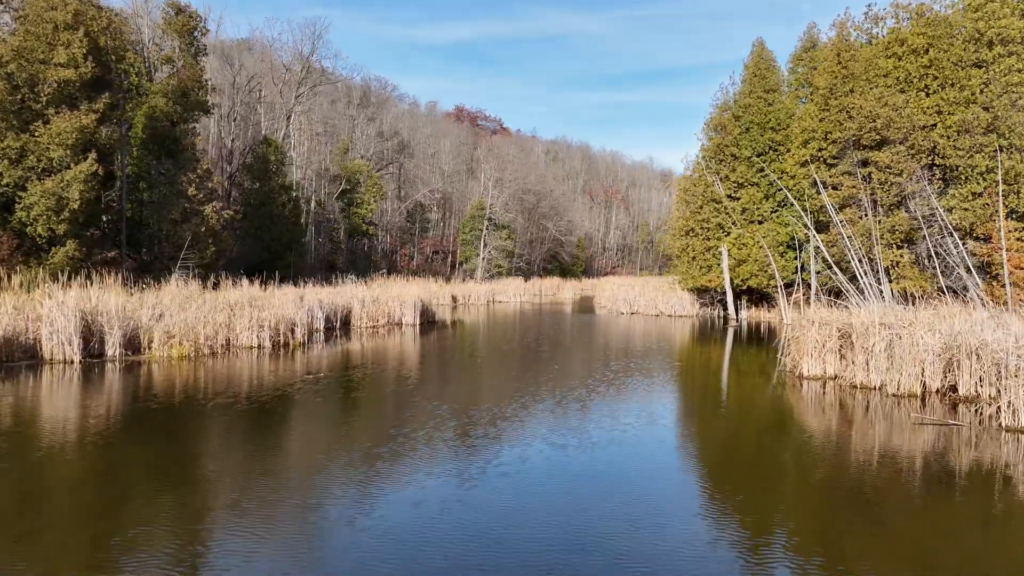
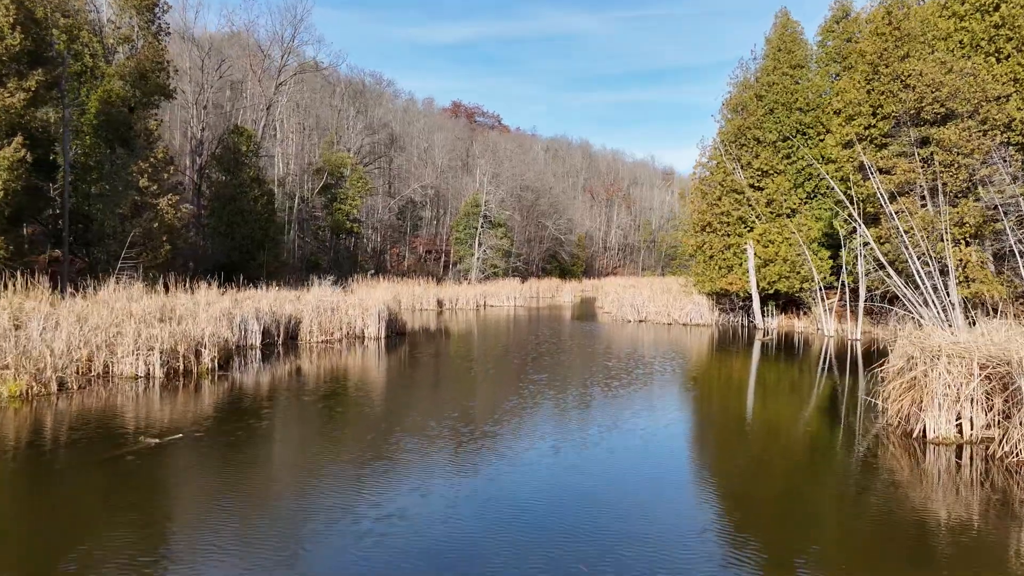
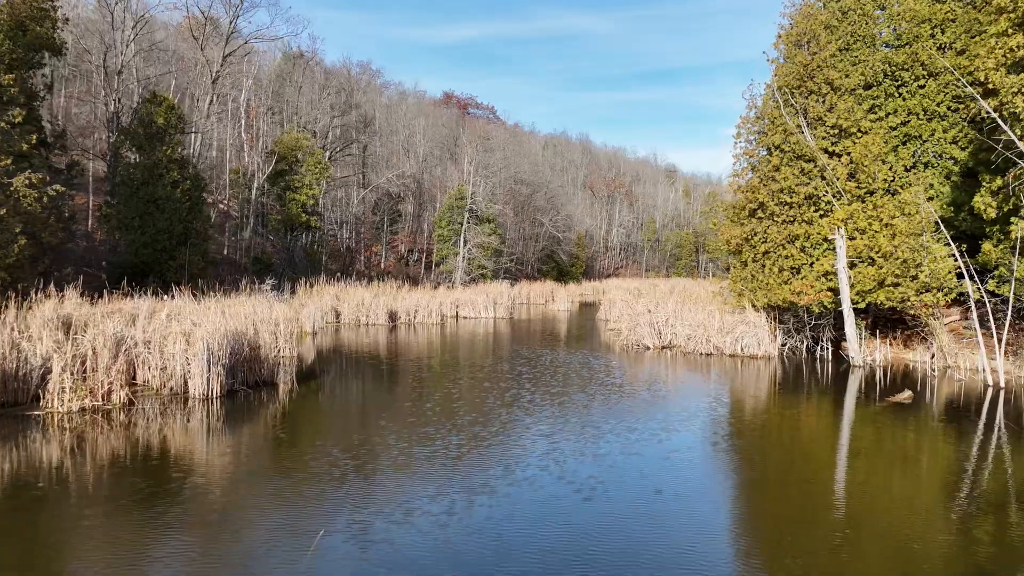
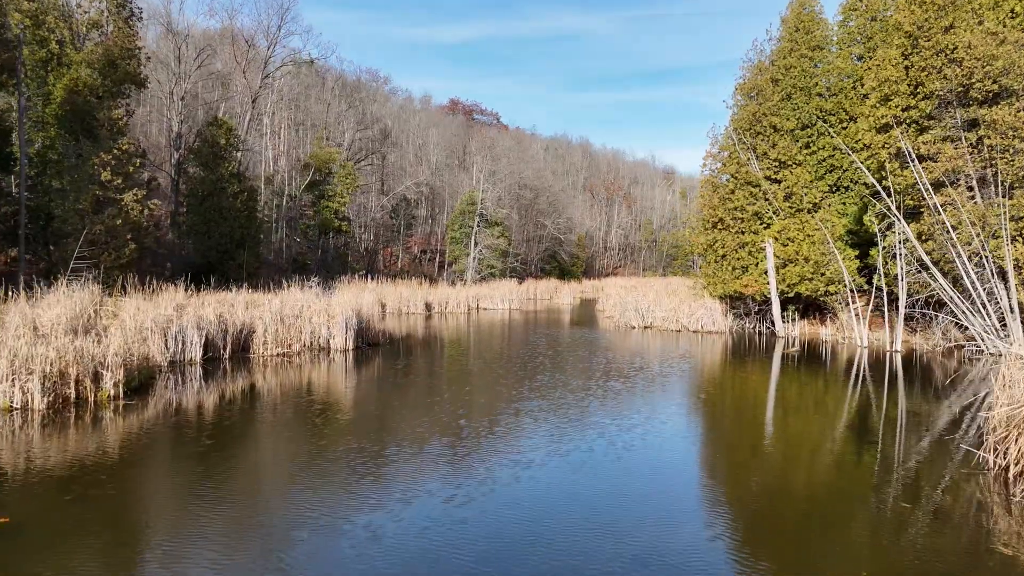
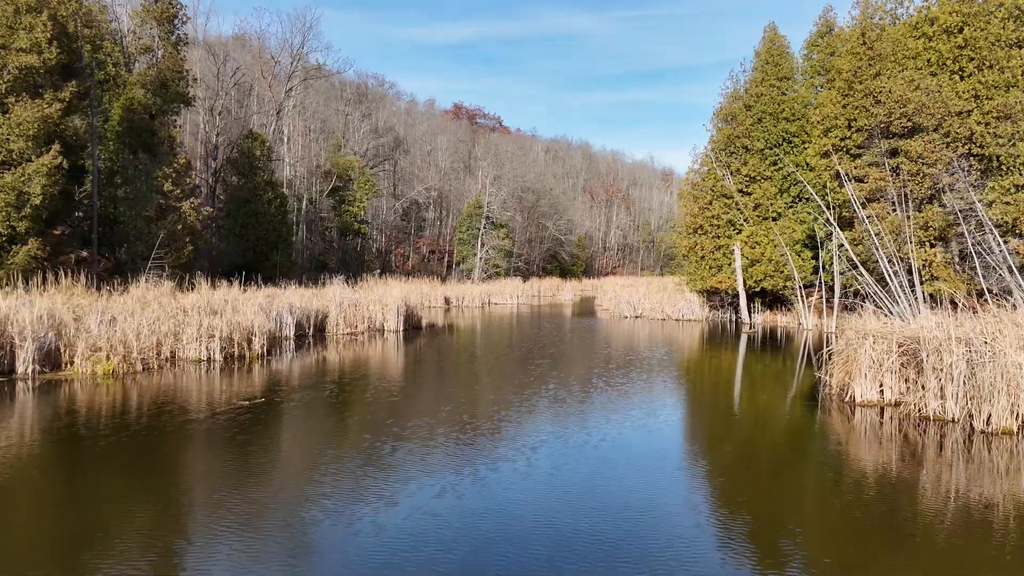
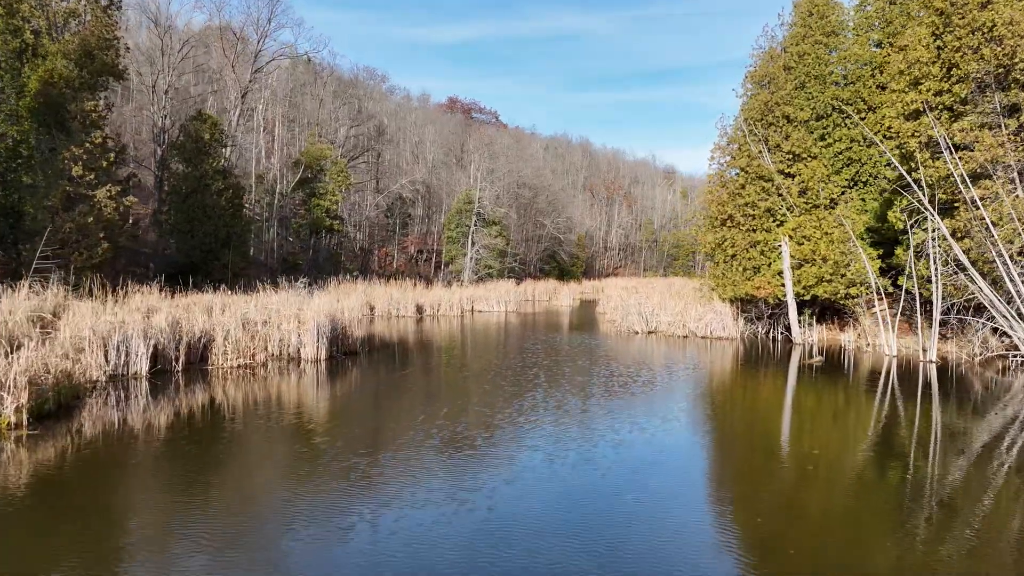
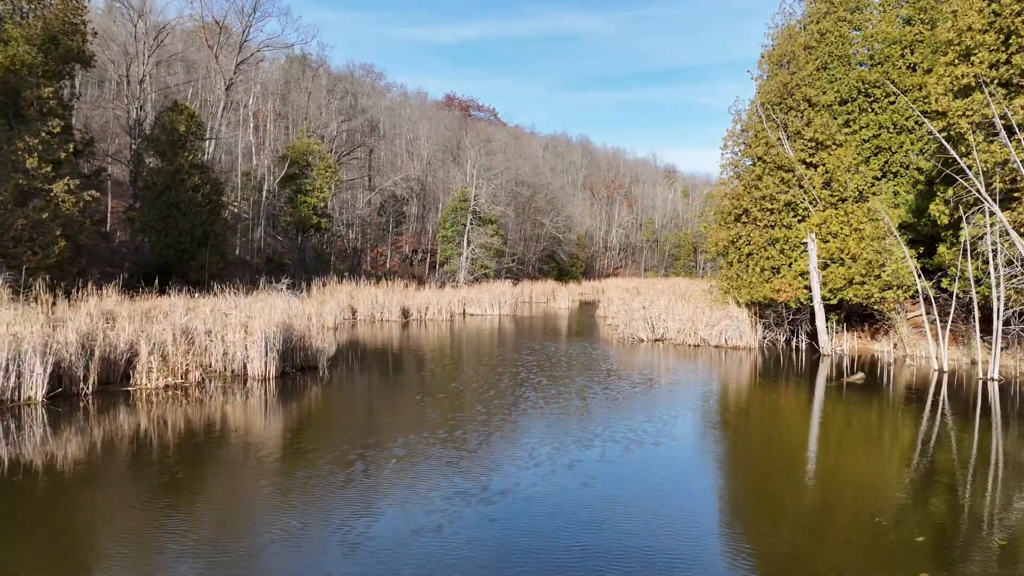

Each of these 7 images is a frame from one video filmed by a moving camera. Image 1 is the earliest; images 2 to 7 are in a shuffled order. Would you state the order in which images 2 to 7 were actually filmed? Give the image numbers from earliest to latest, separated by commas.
5, 2, 4, 6, 7, 3
